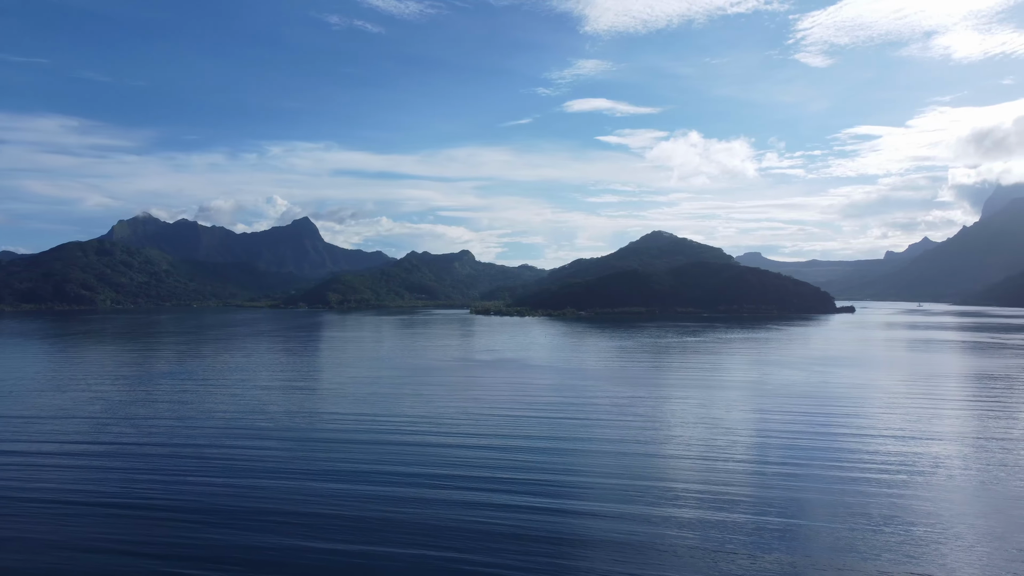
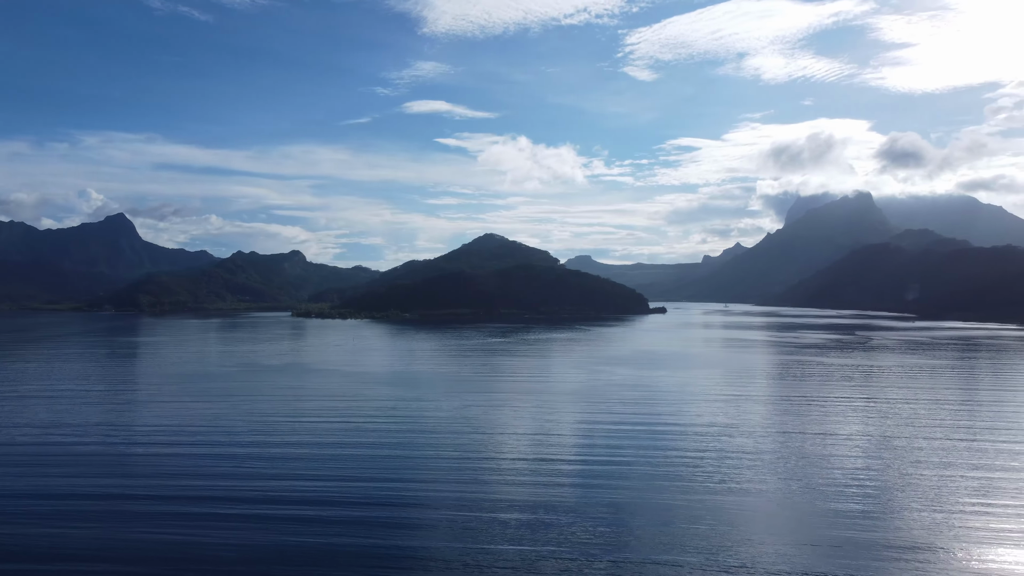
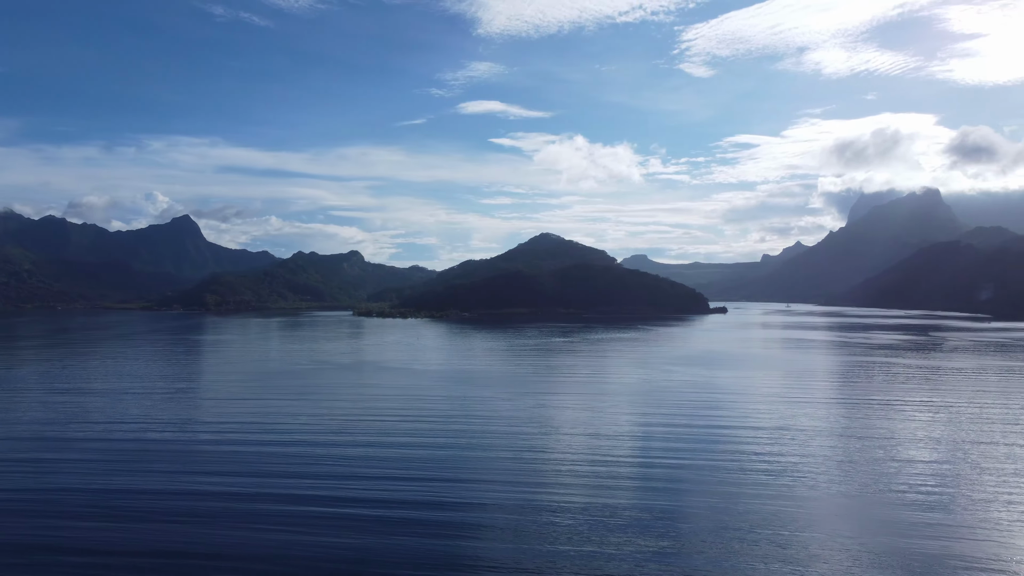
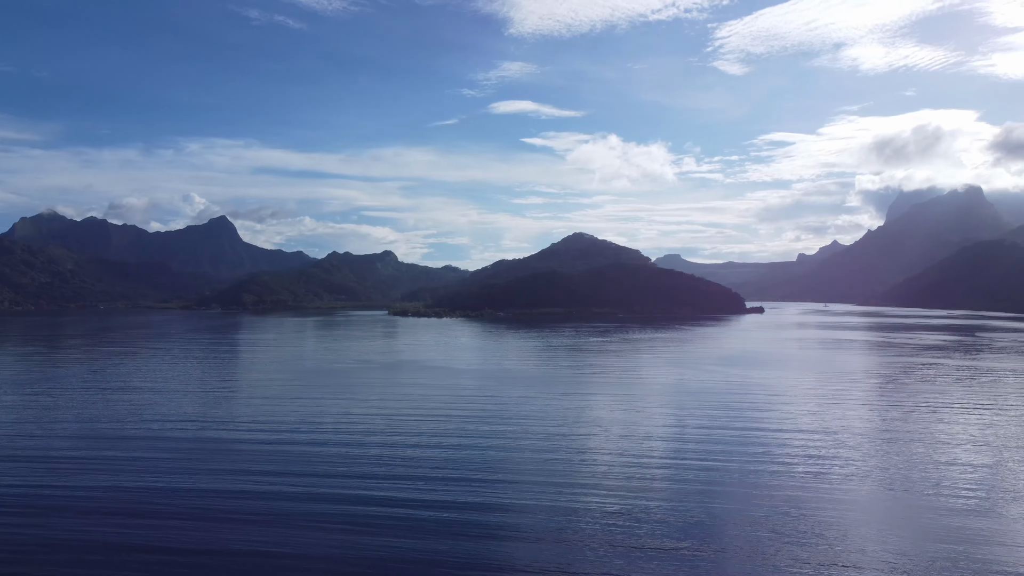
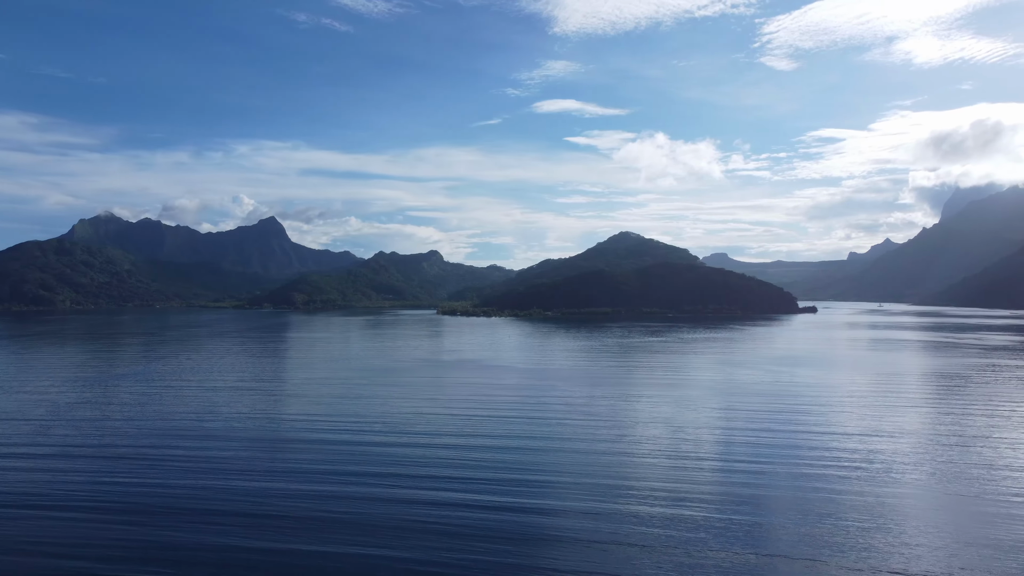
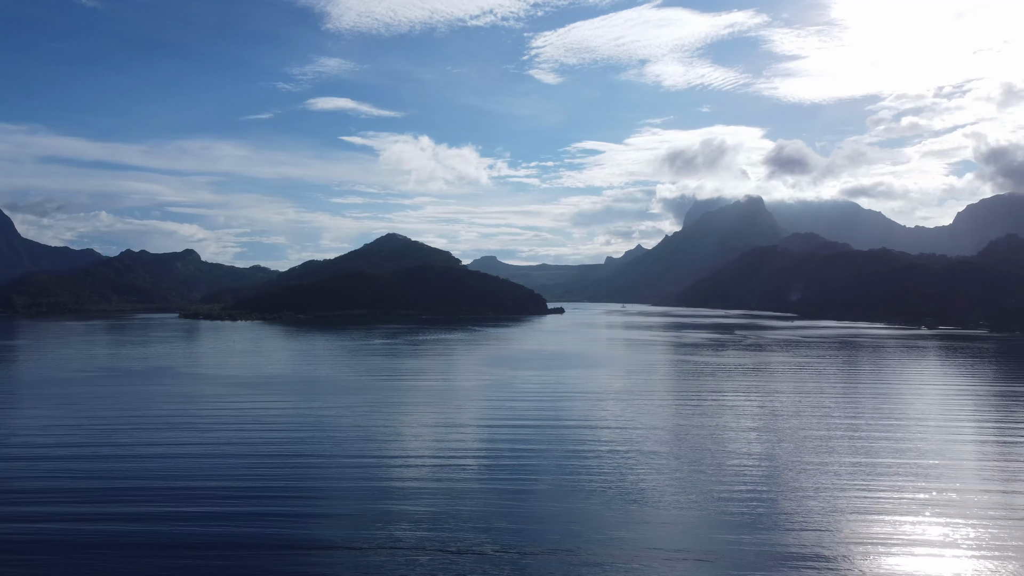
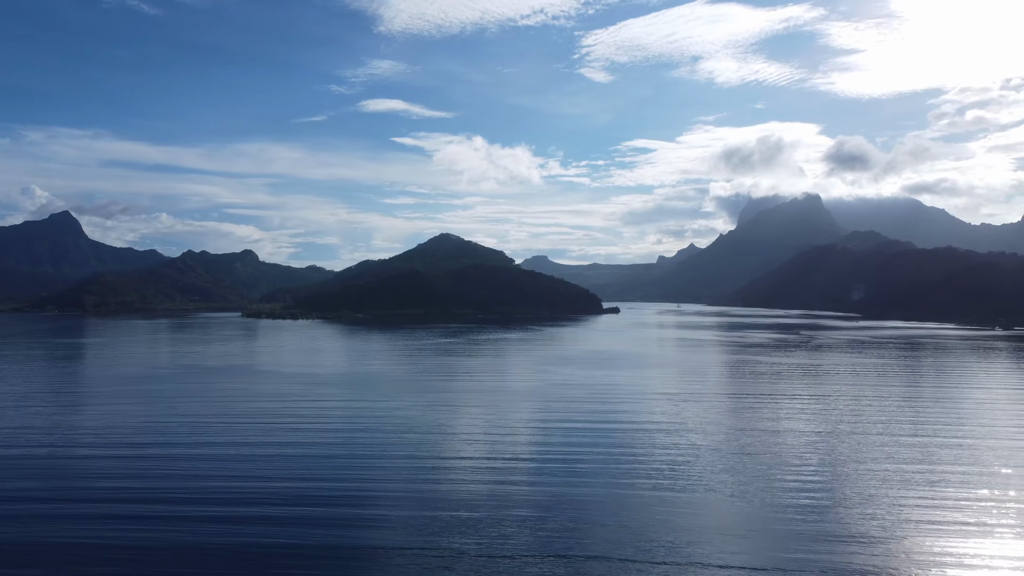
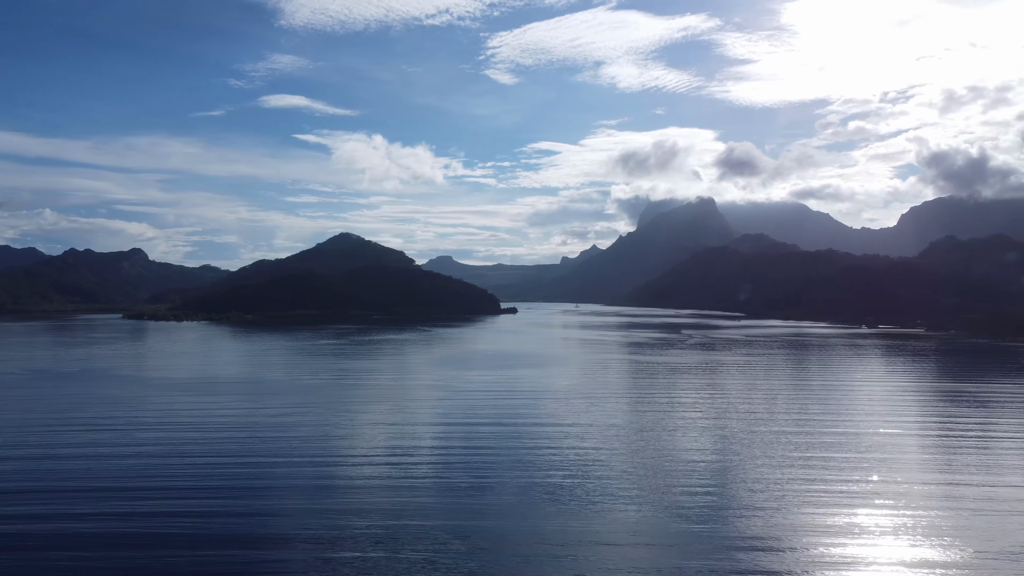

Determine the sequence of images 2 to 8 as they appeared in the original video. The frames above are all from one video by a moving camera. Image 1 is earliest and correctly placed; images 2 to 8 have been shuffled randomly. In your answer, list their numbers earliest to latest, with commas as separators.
5, 4, 3, 2, 7, 6, 8
